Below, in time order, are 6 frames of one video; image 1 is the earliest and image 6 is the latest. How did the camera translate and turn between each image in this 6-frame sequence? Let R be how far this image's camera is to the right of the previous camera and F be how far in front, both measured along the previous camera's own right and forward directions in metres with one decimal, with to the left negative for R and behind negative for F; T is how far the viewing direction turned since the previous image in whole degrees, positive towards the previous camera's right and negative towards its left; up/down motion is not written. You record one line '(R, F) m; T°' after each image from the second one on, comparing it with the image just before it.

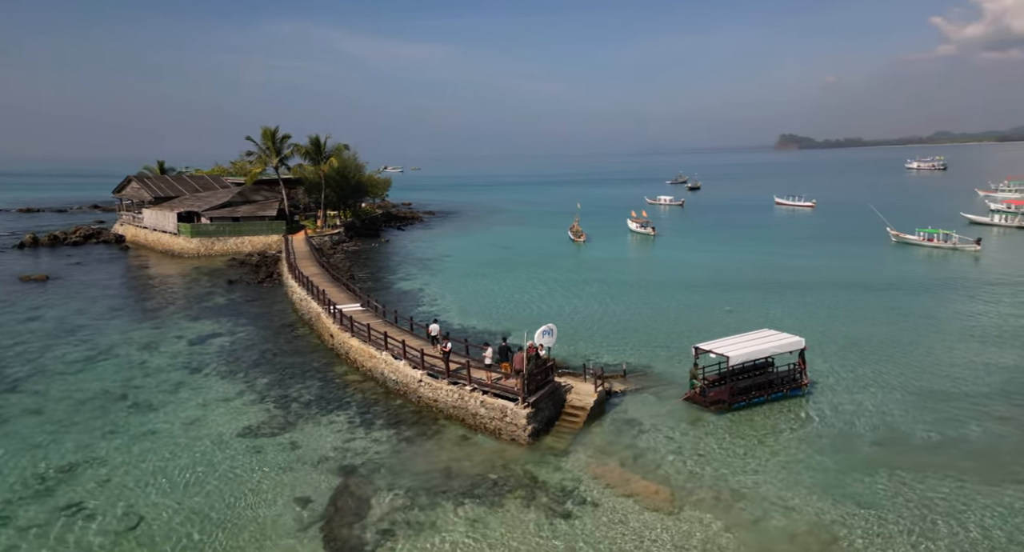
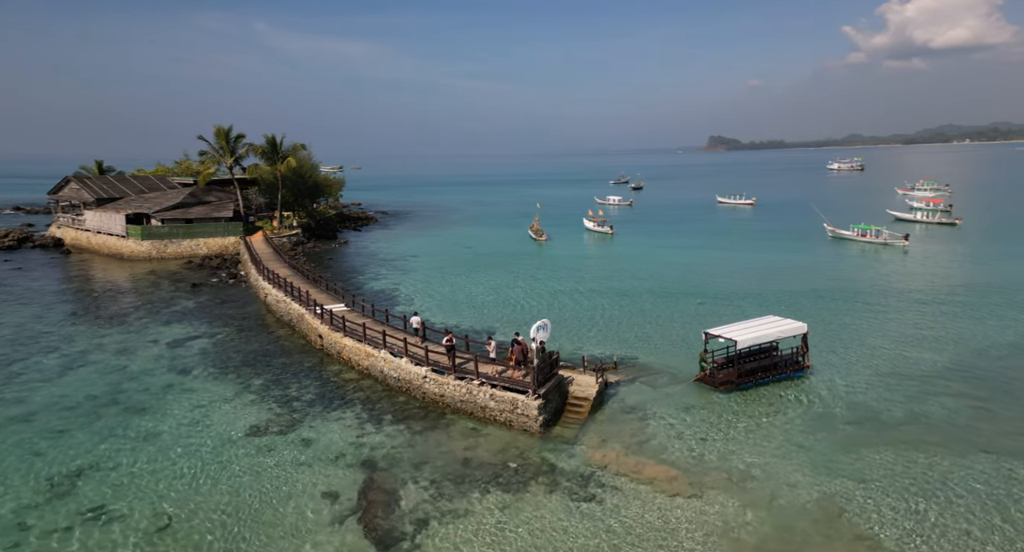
(-2.0, -0.6) m; +5°
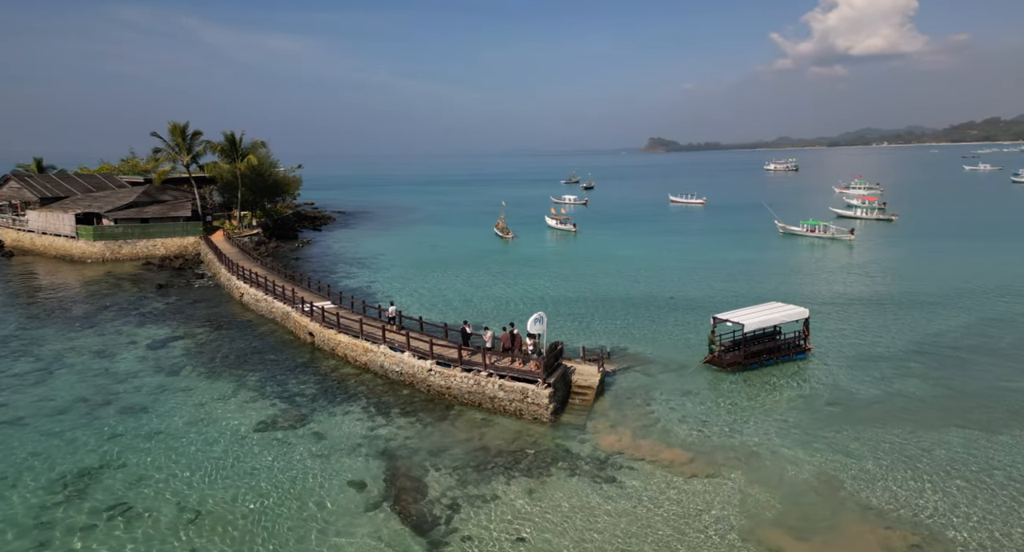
(-1.9, -0.4) m; +4°
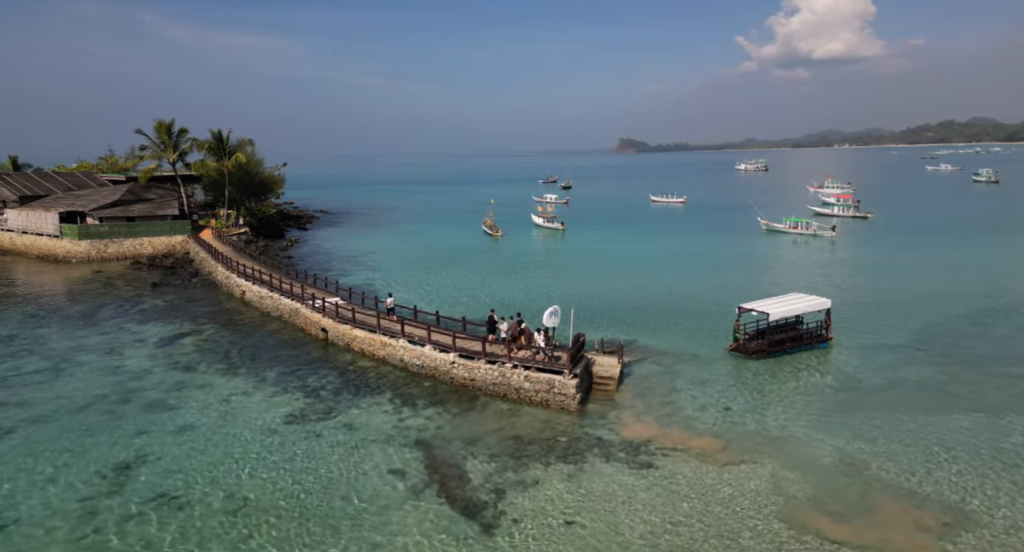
(-1.7, -0.3) m; +2°
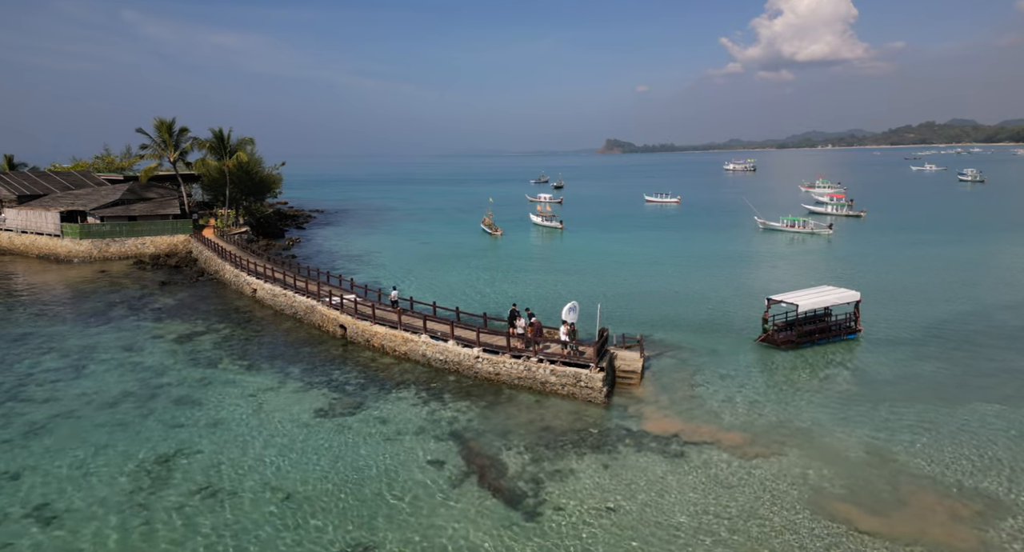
(-1.2, -0.3) m; +1°
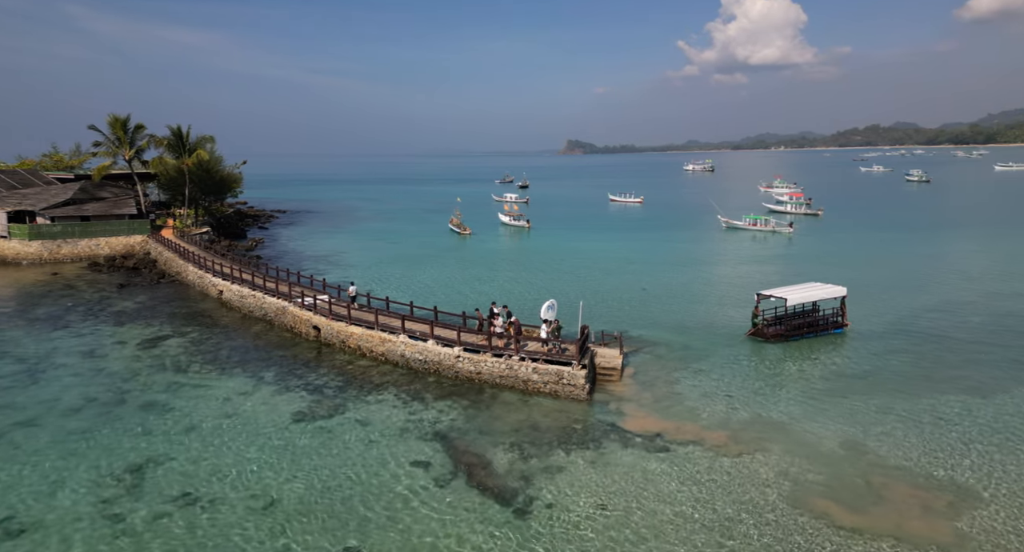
(-0.6, +0.1) m; +3°
